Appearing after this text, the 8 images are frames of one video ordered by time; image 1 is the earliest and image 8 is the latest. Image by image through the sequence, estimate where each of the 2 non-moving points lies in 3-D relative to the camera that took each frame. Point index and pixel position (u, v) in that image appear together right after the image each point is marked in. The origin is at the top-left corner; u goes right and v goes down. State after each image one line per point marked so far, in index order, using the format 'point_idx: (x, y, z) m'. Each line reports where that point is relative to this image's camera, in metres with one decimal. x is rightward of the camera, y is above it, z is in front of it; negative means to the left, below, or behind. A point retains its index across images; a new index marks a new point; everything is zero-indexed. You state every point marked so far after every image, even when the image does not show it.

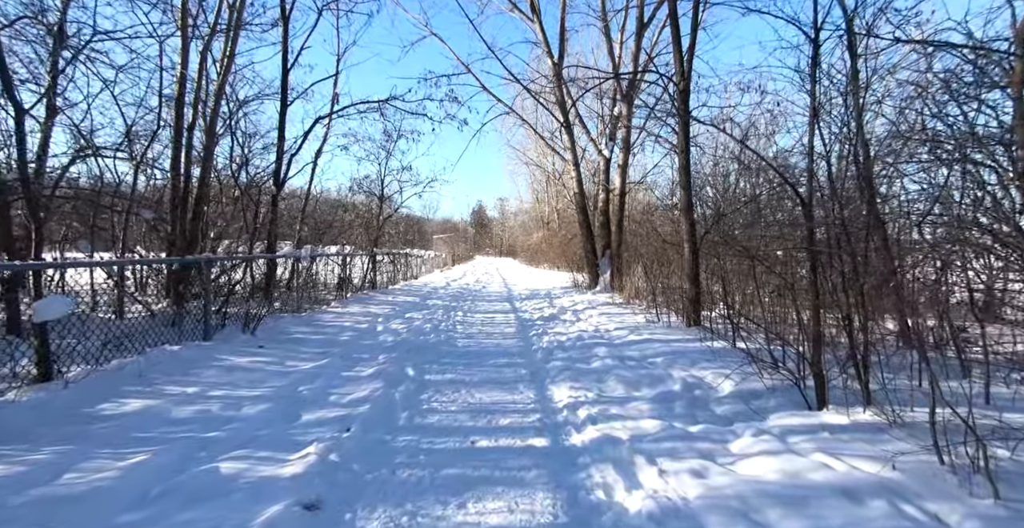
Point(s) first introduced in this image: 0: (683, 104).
0: (+2.4, +2.3, +6.3) m
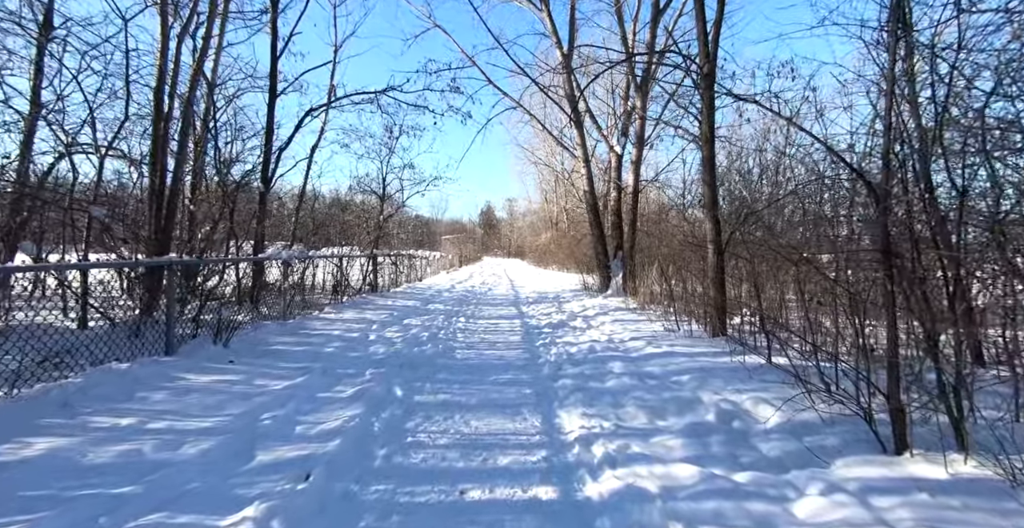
0: (+2.5, +2.2, +5.6) m
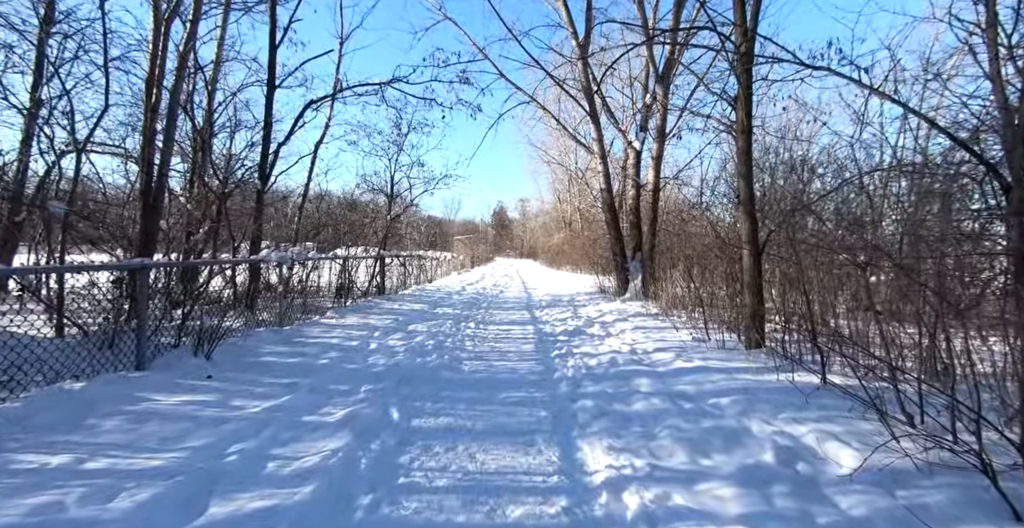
0: (+2.6, +2.2, +5.0) m
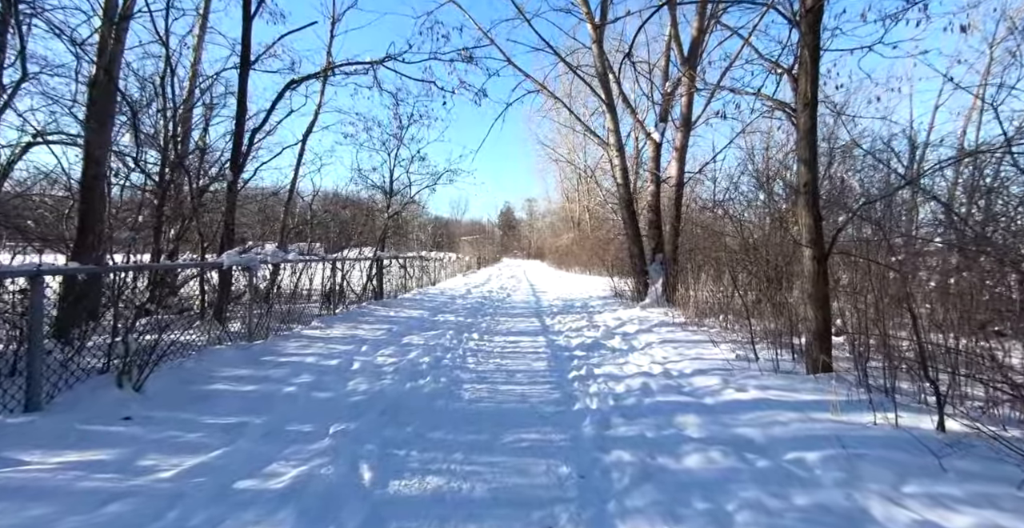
0: (+2.7, +2.1, +4.1) m
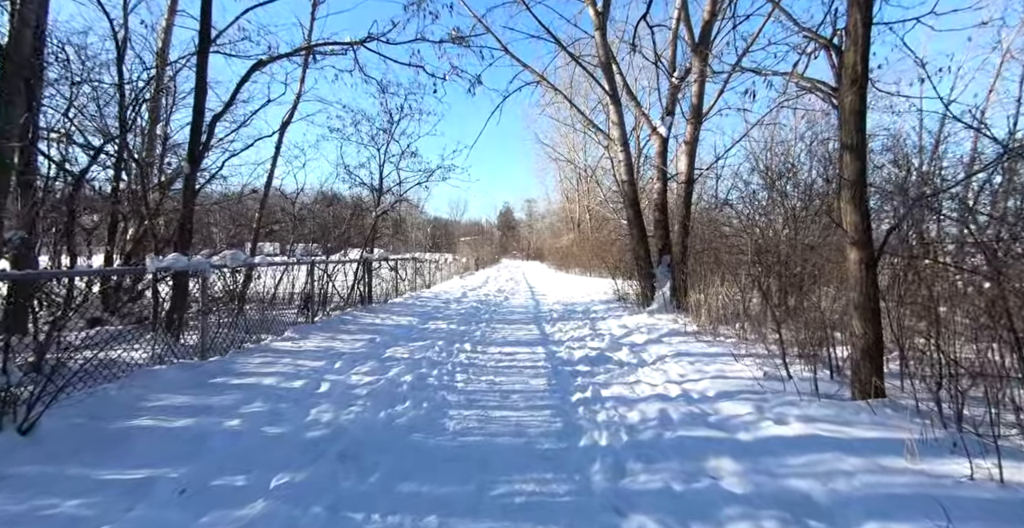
0: (+2.7, +2.1, +3.4) m
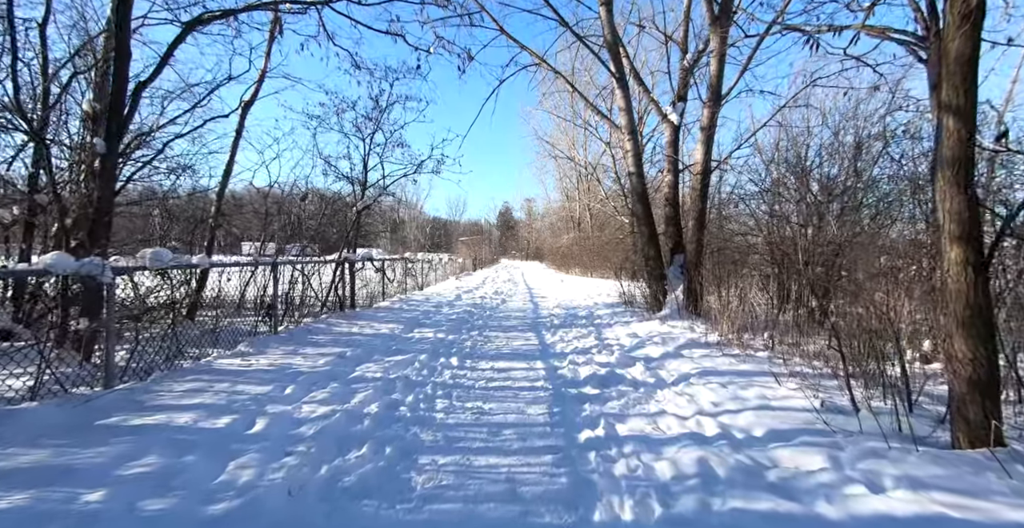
0: (+2.6, +2.1, +2.5) m
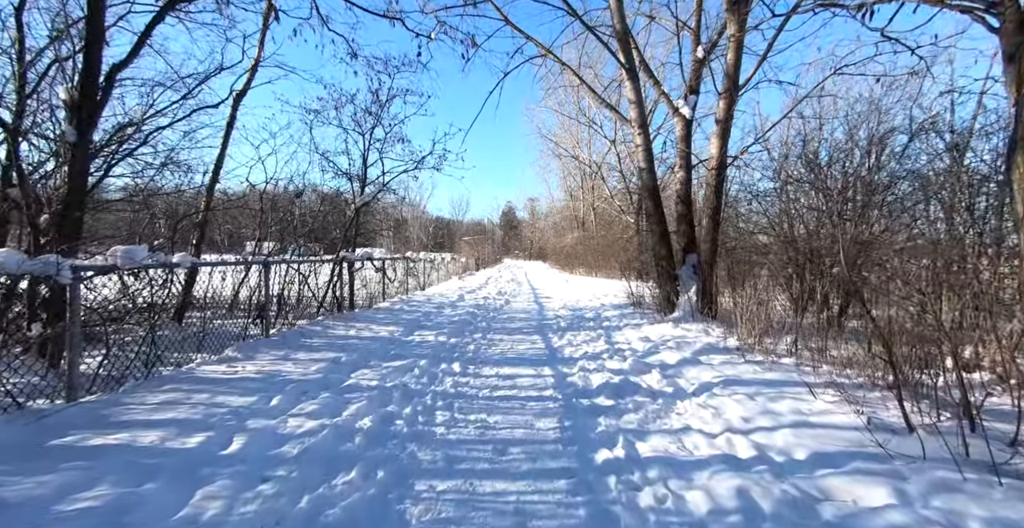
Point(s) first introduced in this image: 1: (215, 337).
0: (+2.7, +2.1, +2.1) m
1: (-3.6, -0.9, +5.5) m
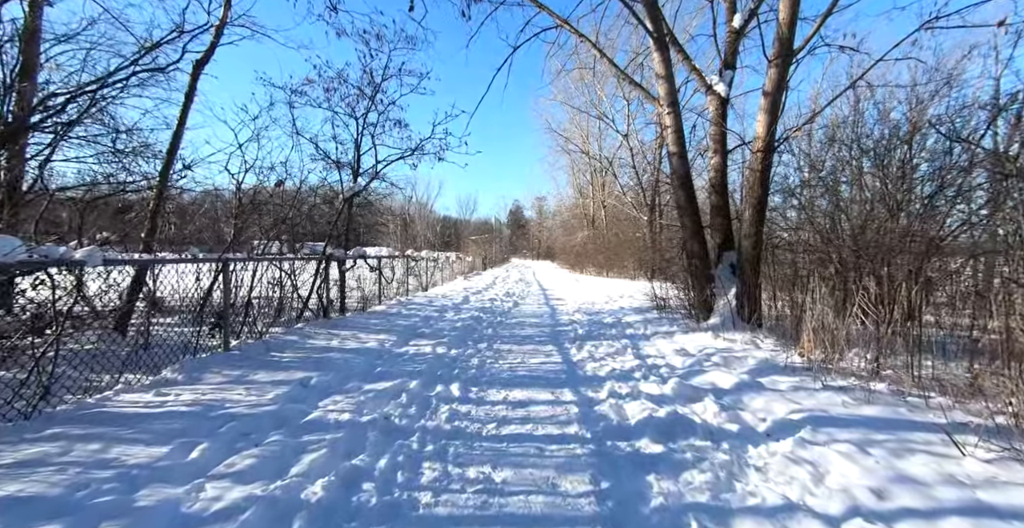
0: (+2.7, +2.1, +1.0) m
1: (-3.5, -0.9, +4.5) m
